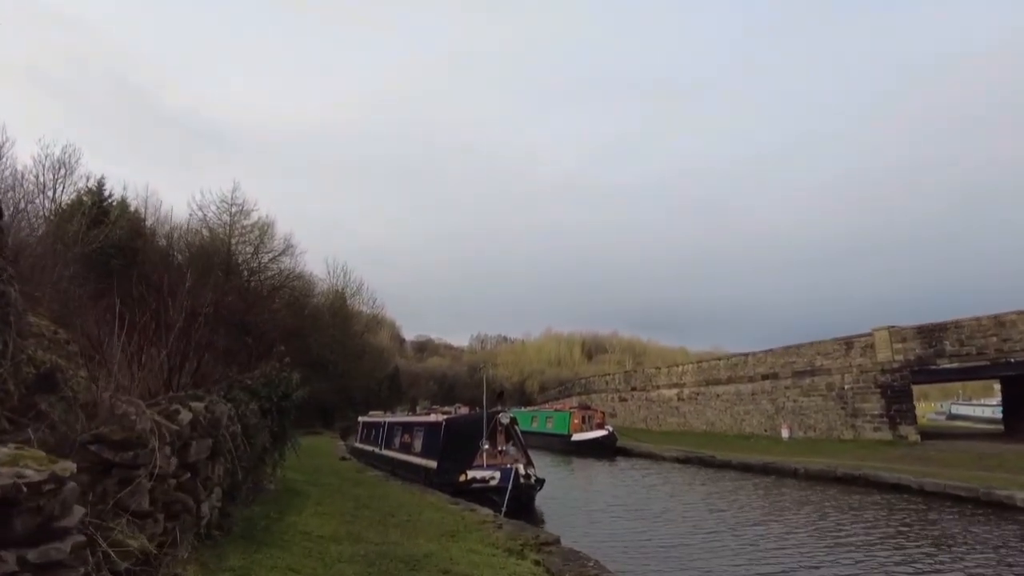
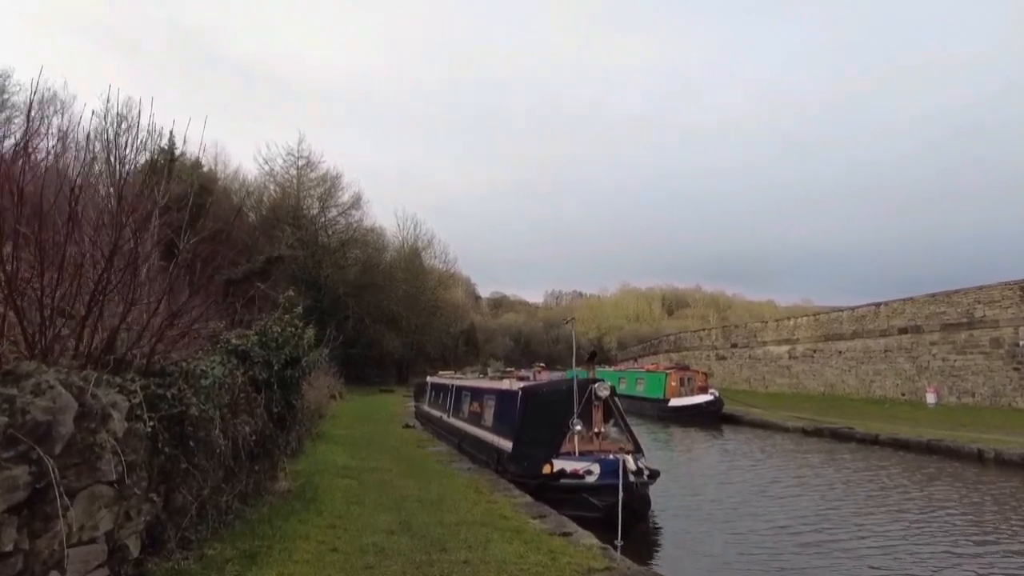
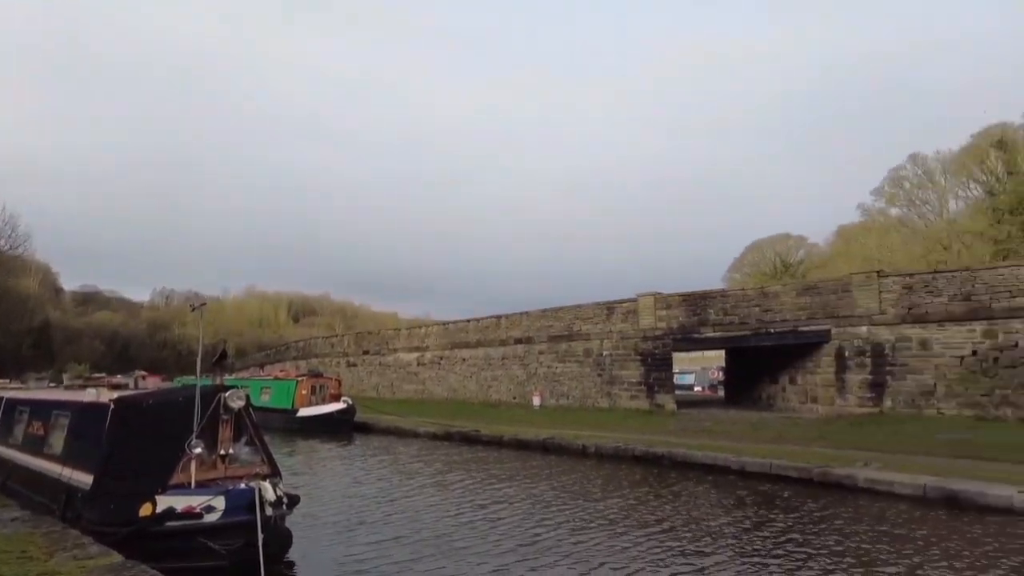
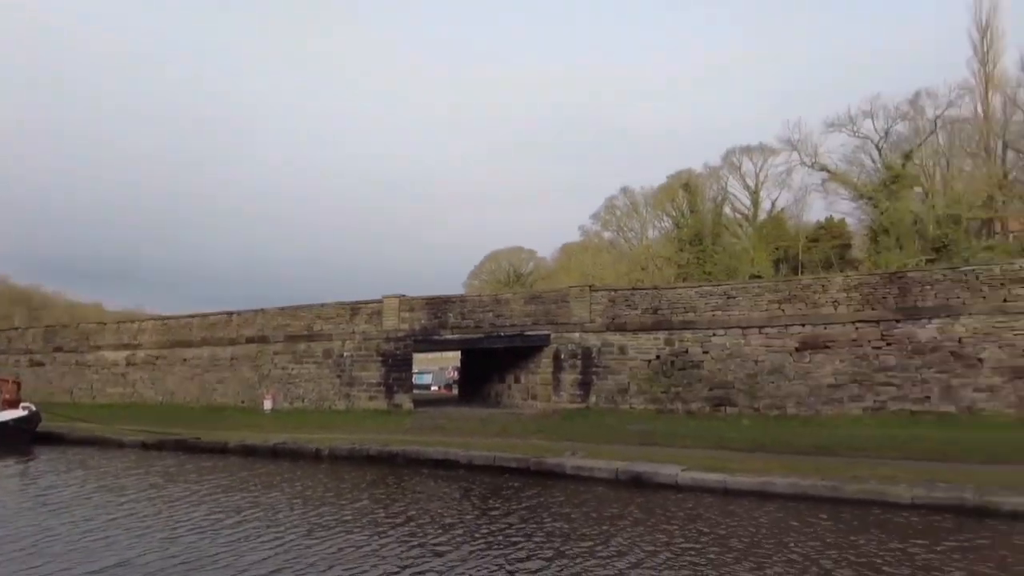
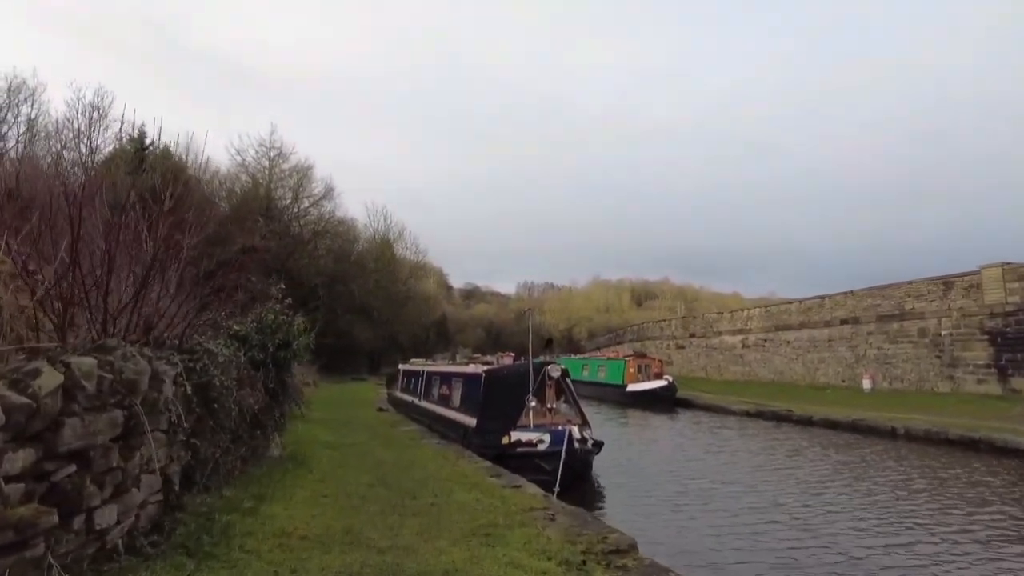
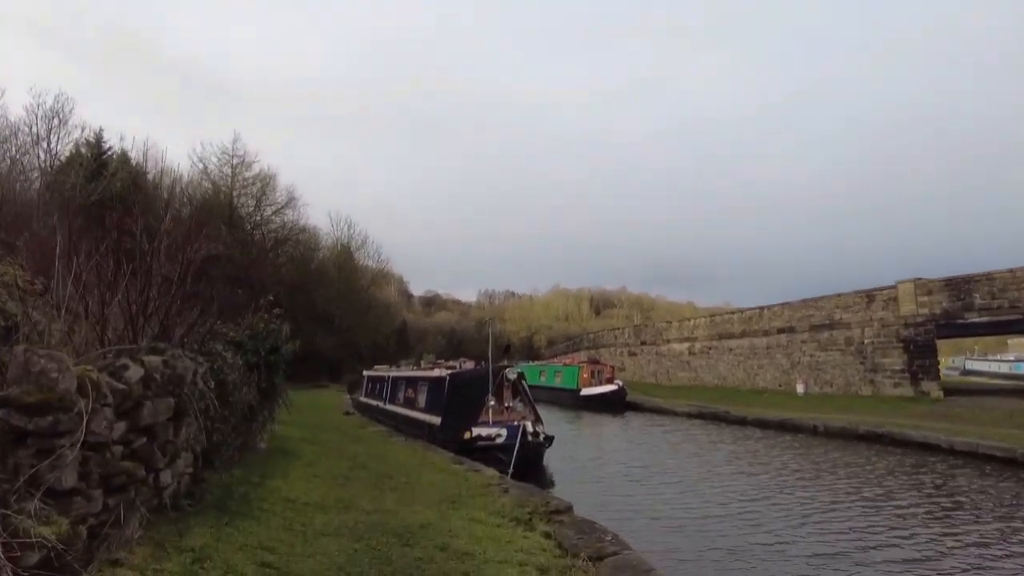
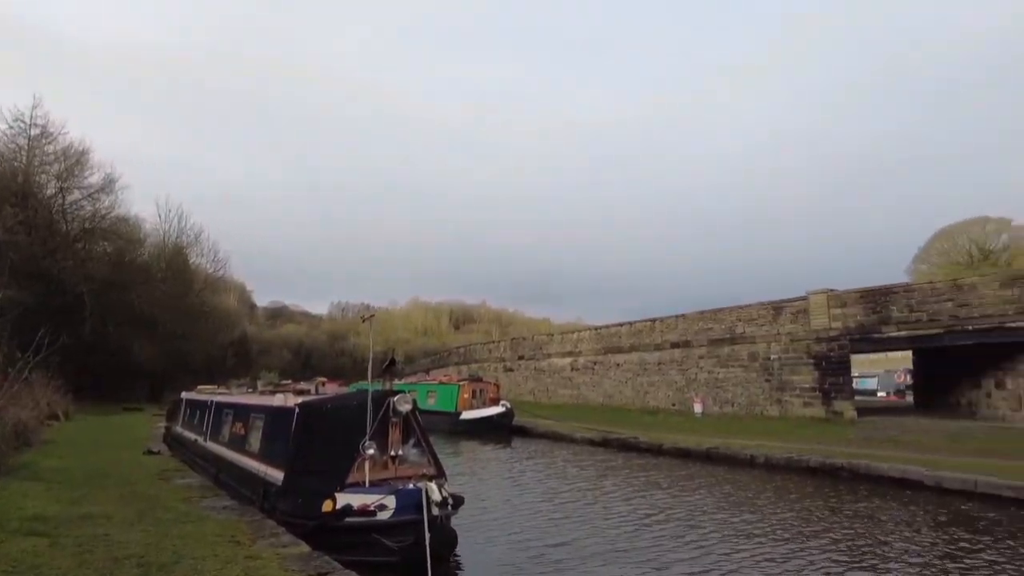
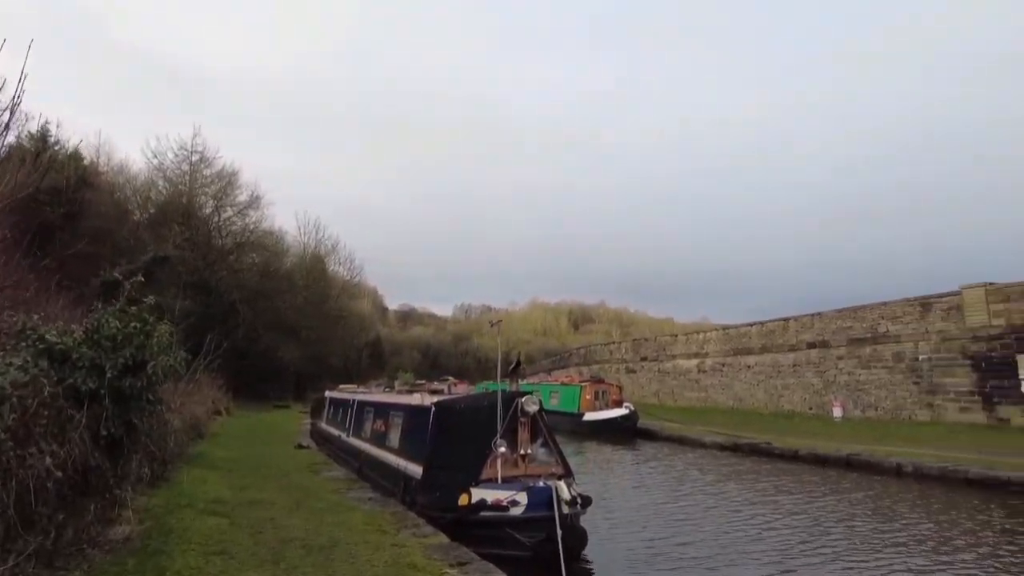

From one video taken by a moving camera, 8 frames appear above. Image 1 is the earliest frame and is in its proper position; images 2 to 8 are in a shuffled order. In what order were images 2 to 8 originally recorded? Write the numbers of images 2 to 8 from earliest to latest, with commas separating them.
6, 5, 2, 8, 7, 3, 4
